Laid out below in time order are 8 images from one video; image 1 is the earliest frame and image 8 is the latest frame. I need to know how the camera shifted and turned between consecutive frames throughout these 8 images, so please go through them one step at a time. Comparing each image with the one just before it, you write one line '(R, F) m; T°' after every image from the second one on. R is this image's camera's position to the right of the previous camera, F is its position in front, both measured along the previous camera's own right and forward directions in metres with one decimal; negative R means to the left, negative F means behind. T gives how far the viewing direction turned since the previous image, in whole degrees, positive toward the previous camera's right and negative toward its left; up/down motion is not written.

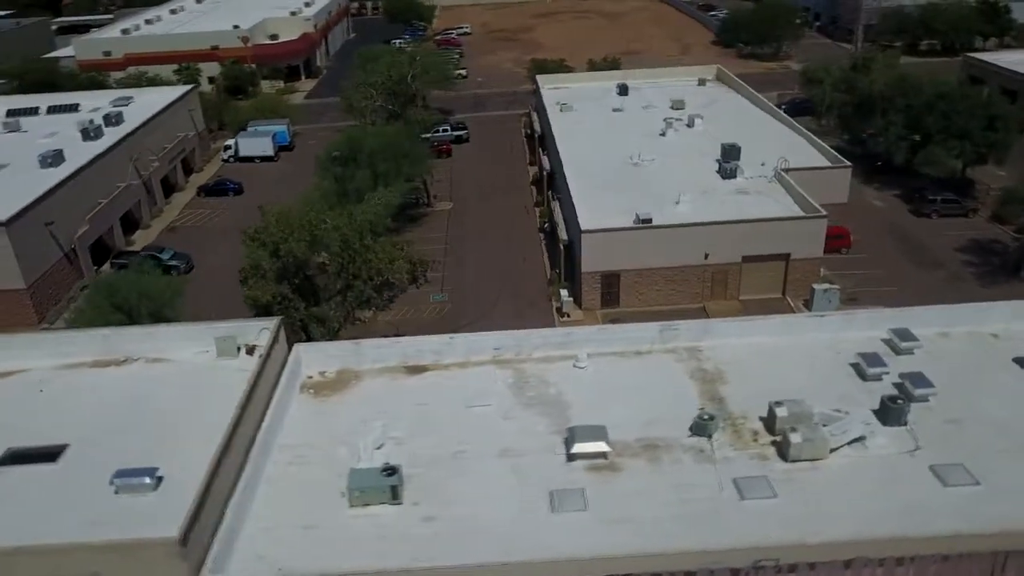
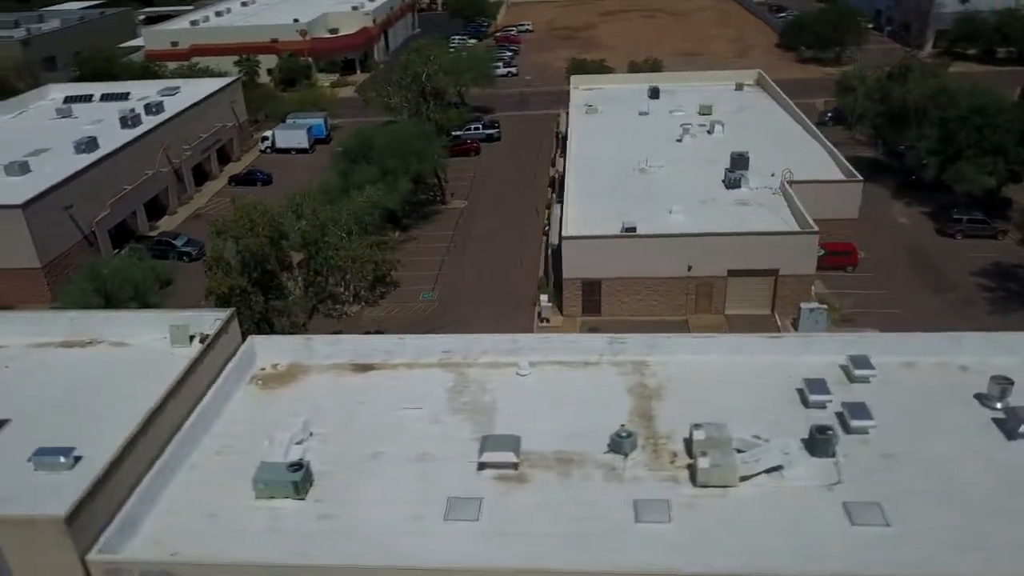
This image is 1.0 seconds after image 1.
(+4.3, +0.2) m; -6°
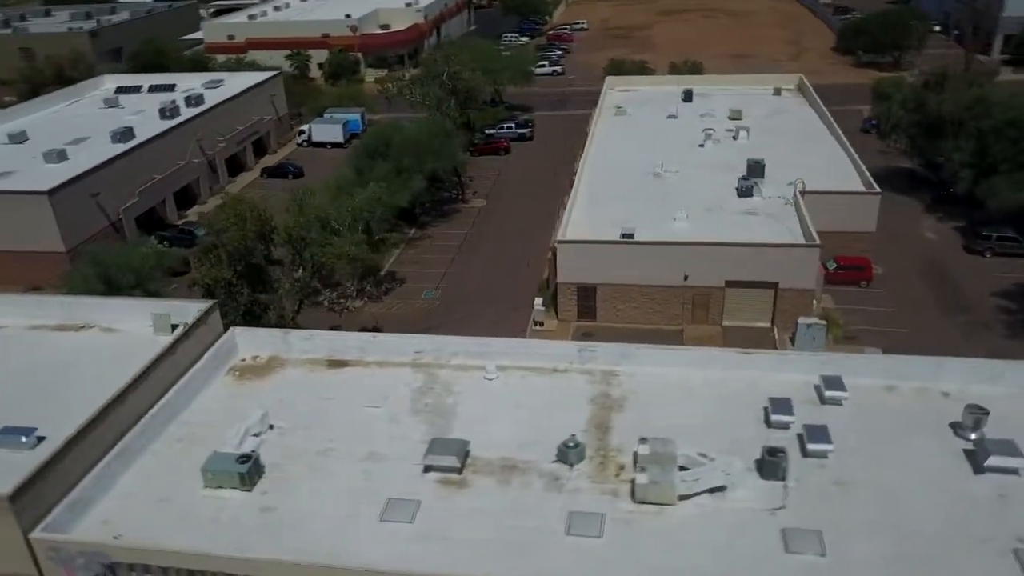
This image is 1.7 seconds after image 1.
(+3.0, +0.2) m; -5°
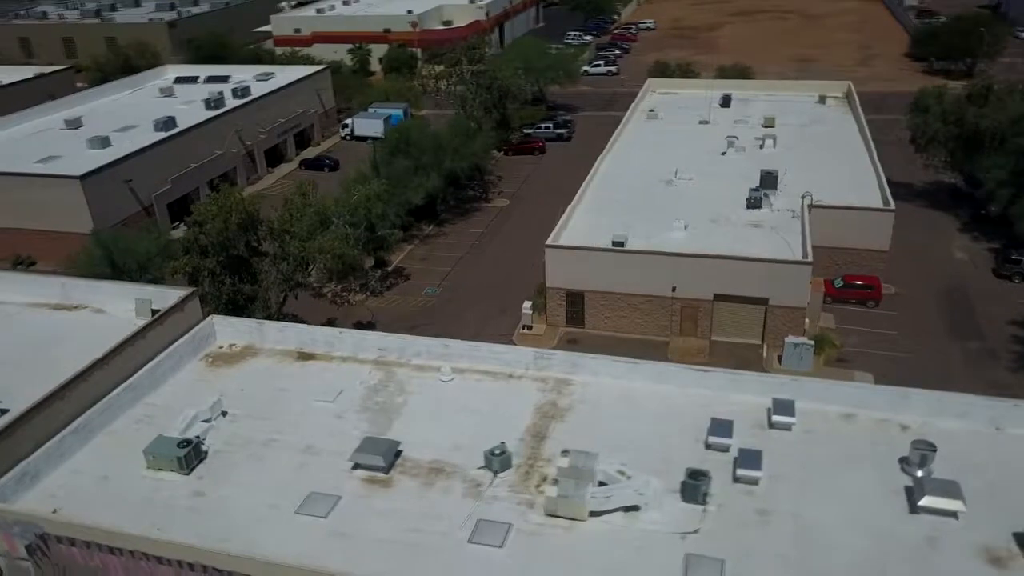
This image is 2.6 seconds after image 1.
(+3.9, +0.2) m; -6°
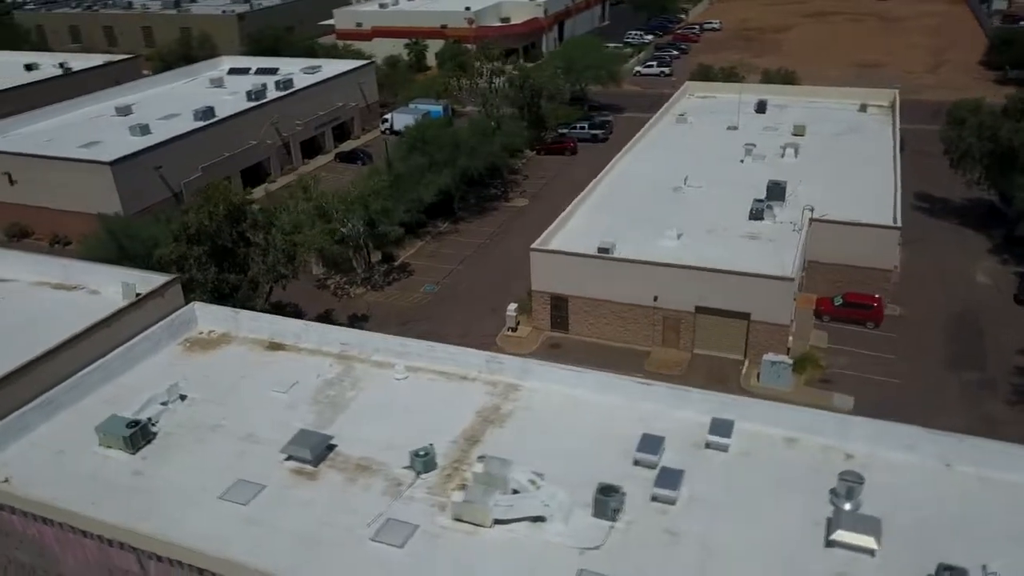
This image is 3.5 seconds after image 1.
(+3.9, +0.1) m; -6°
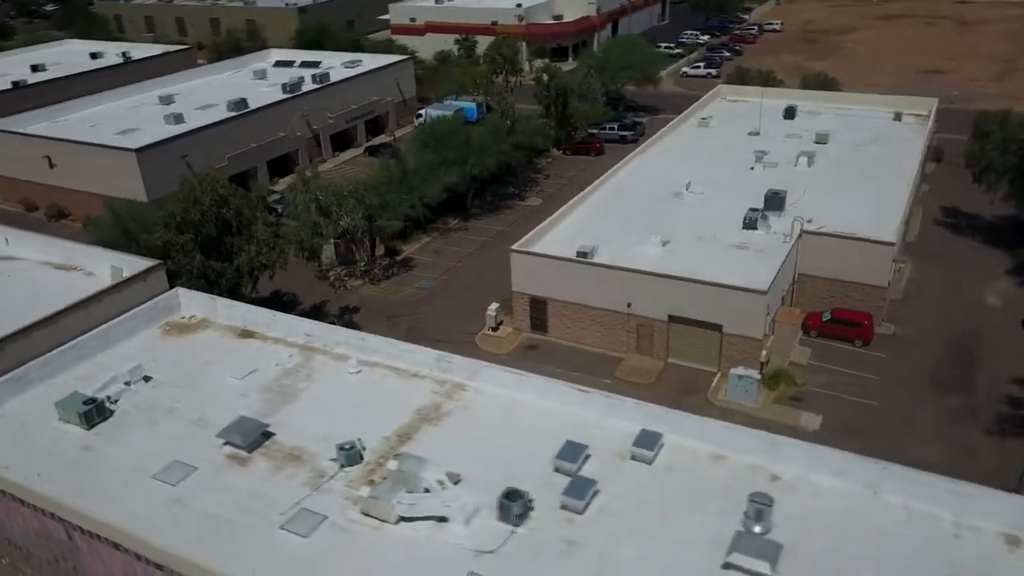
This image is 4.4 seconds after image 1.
(+3.9, +0.1) m; -5°
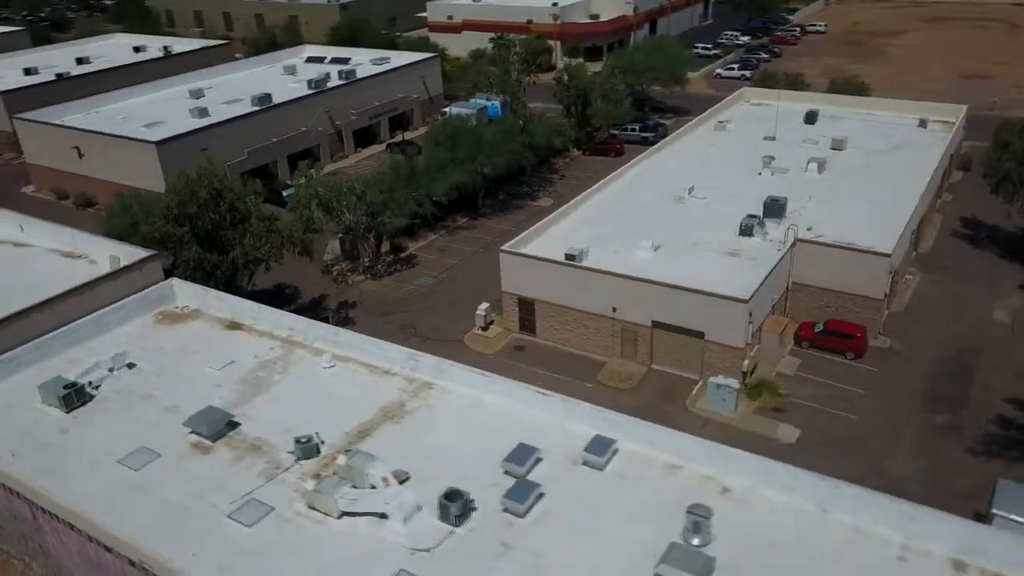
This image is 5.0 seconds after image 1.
(+2.6, 0.0) m; -4°
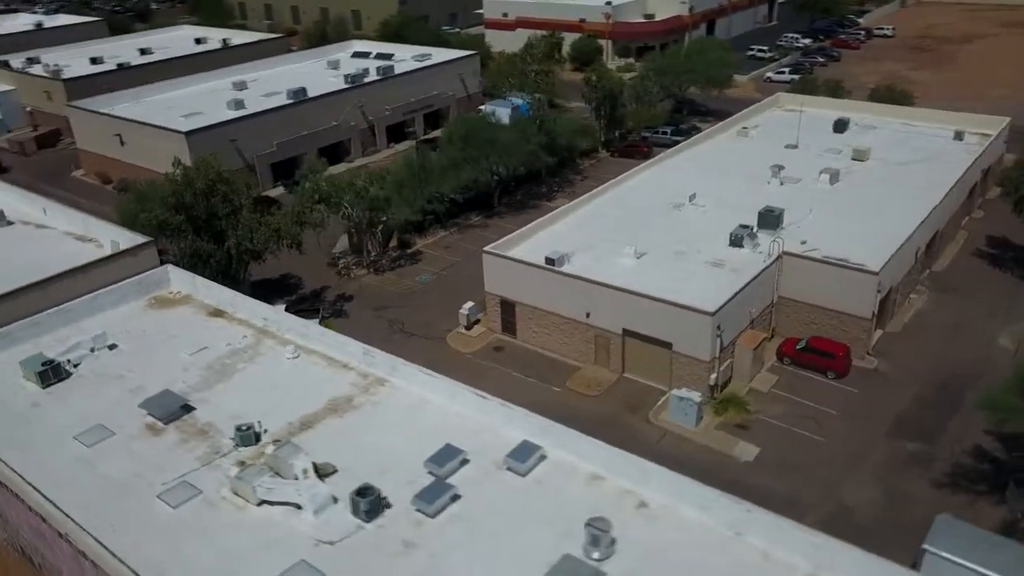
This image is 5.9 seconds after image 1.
(+3.9, 0.0) m; -5°
